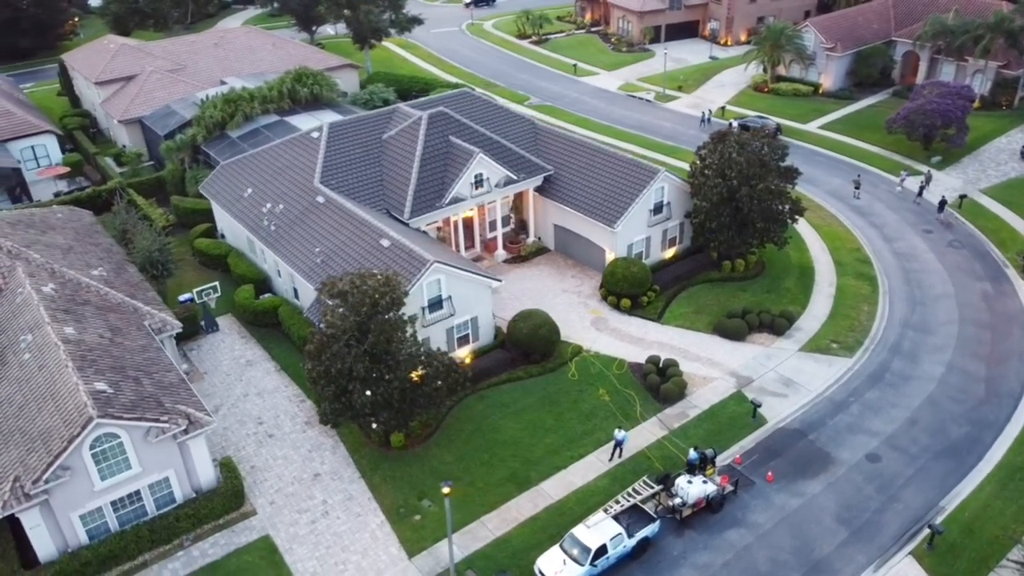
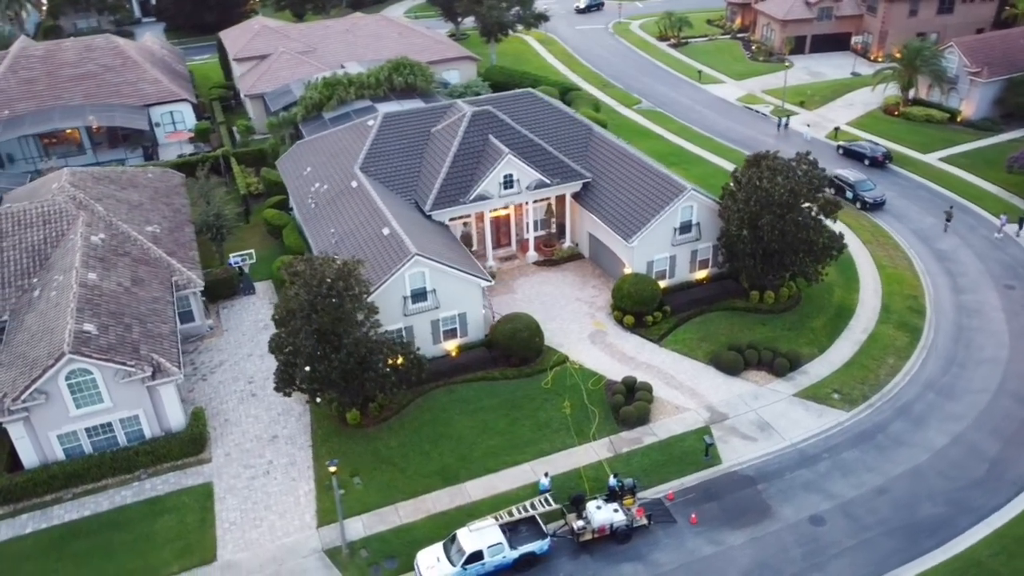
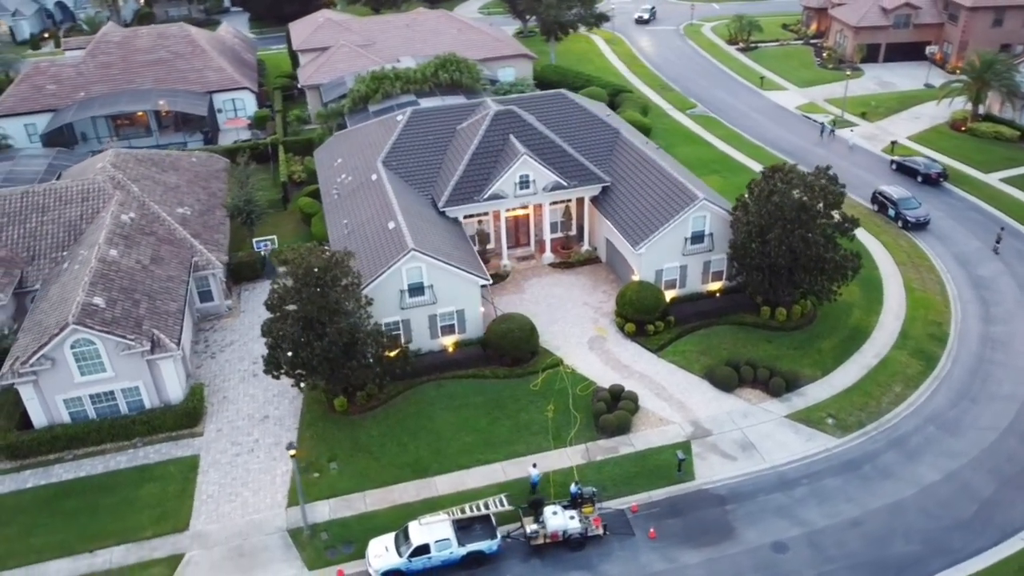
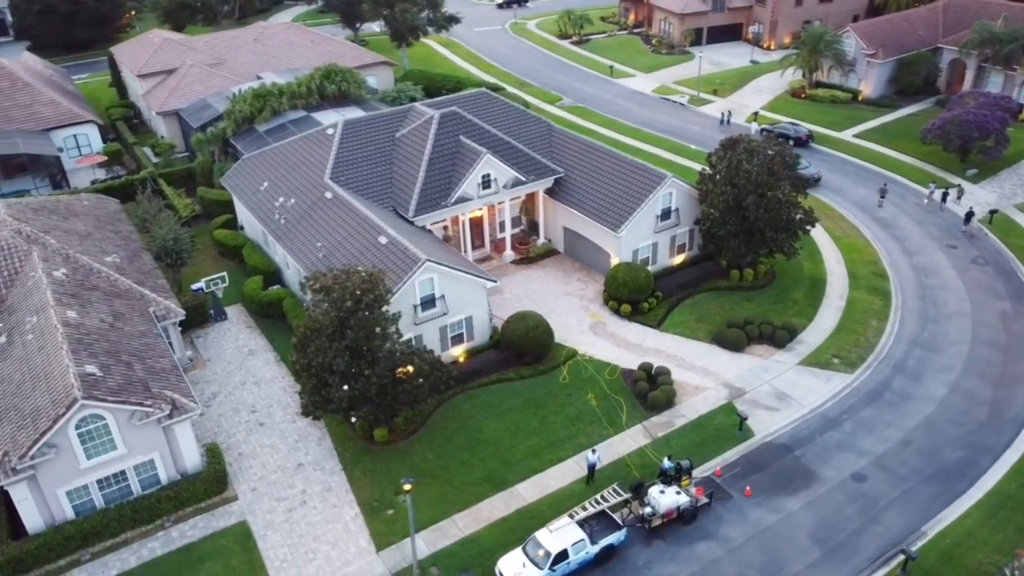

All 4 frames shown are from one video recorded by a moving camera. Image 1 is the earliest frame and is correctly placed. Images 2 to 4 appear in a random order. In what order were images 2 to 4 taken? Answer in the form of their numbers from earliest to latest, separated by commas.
4, 2, 3
